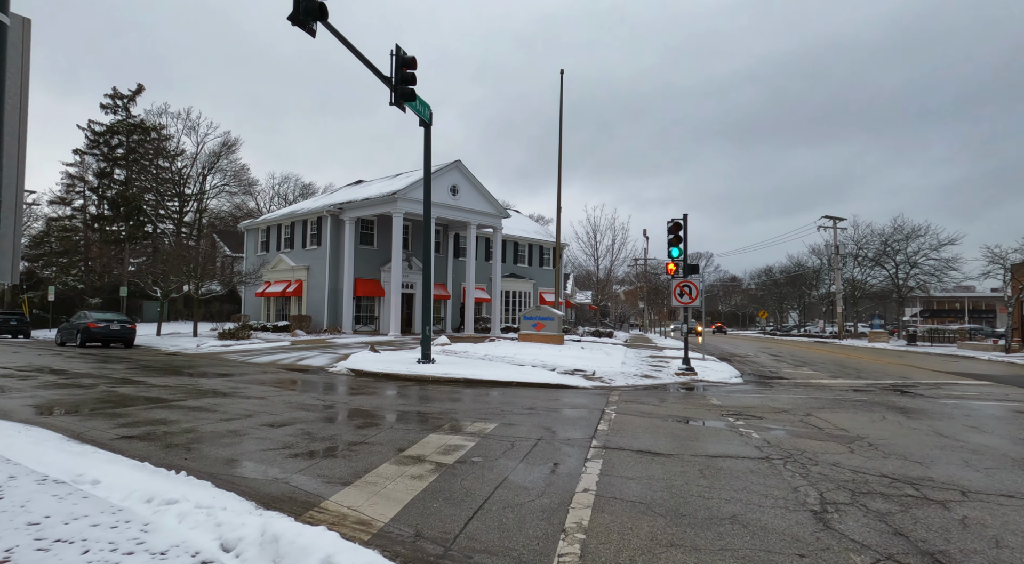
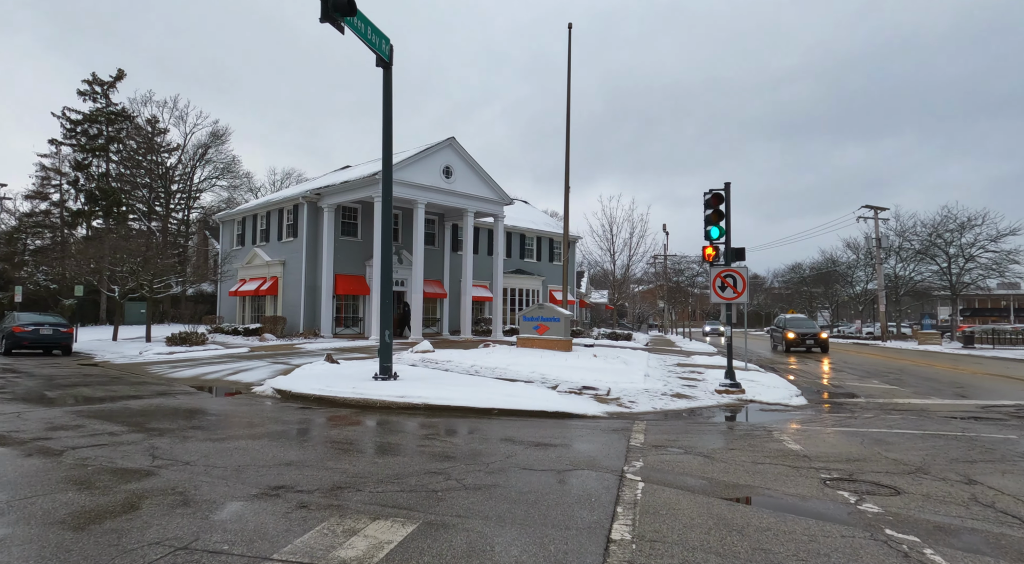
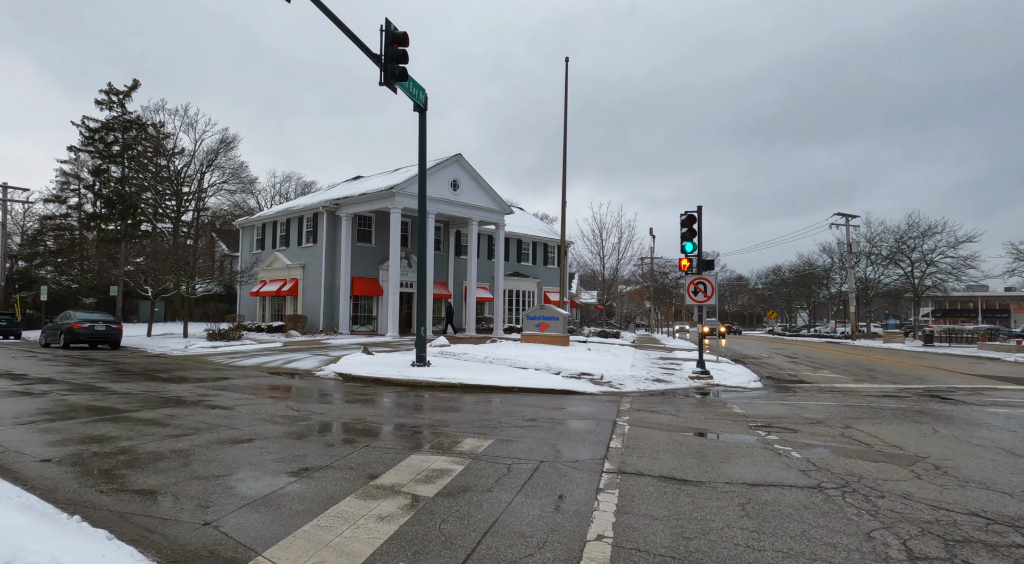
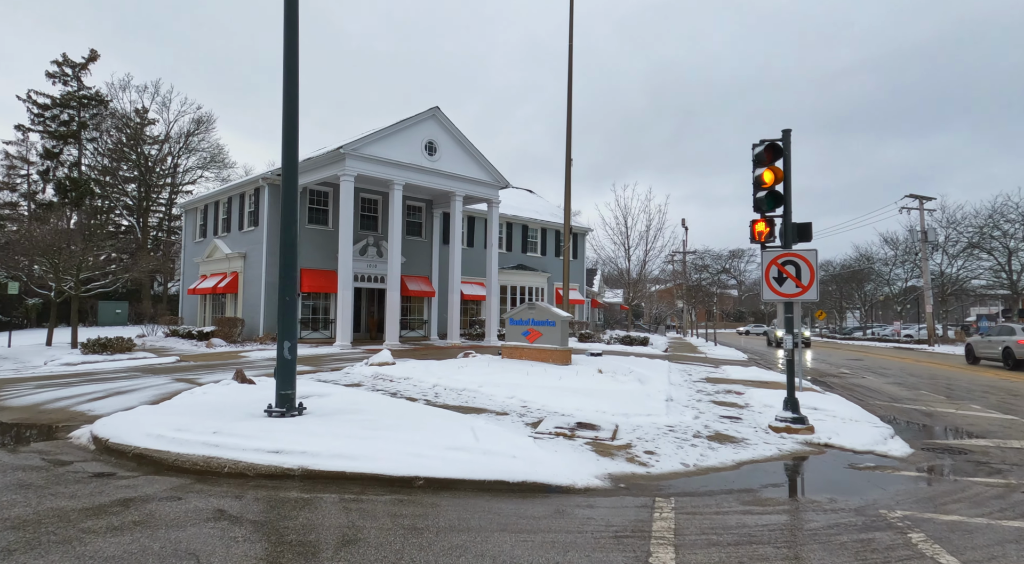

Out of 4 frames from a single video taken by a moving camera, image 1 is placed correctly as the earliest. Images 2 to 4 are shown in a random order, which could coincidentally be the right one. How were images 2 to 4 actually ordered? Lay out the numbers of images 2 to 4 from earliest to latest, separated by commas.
3, 2, 4
